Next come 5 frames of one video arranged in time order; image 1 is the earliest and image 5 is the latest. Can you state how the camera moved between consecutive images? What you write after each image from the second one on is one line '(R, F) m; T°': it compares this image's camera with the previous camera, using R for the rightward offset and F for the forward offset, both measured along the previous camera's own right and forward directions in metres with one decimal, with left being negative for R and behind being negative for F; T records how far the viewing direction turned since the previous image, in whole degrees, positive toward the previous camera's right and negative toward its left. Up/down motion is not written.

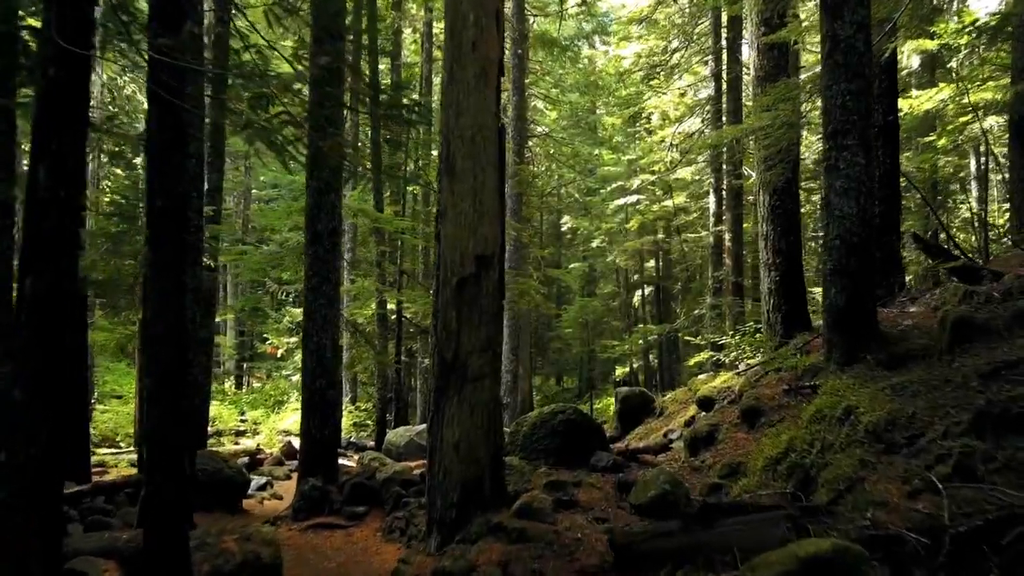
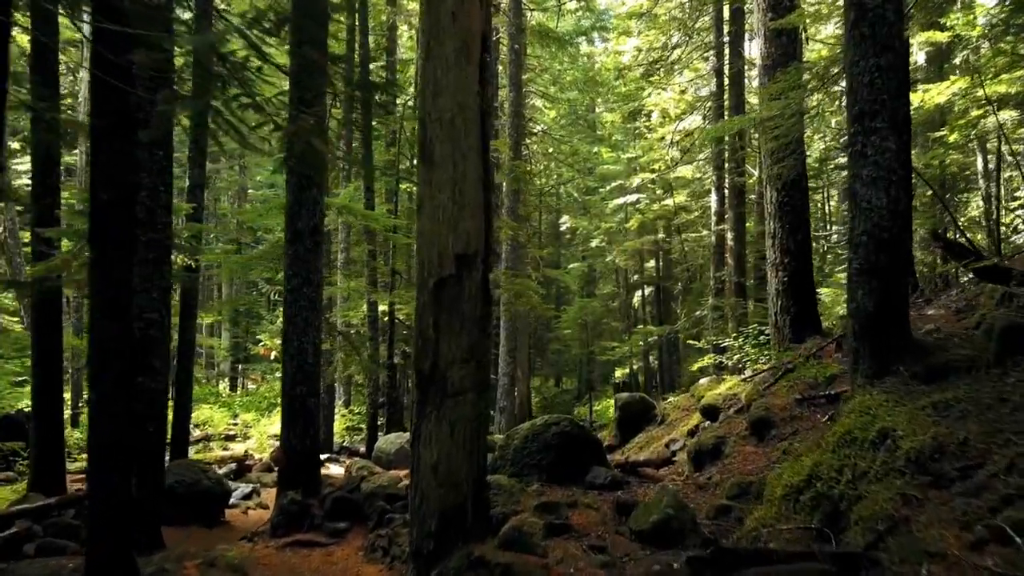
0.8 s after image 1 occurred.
(+0.1, +0.5) m; 0°
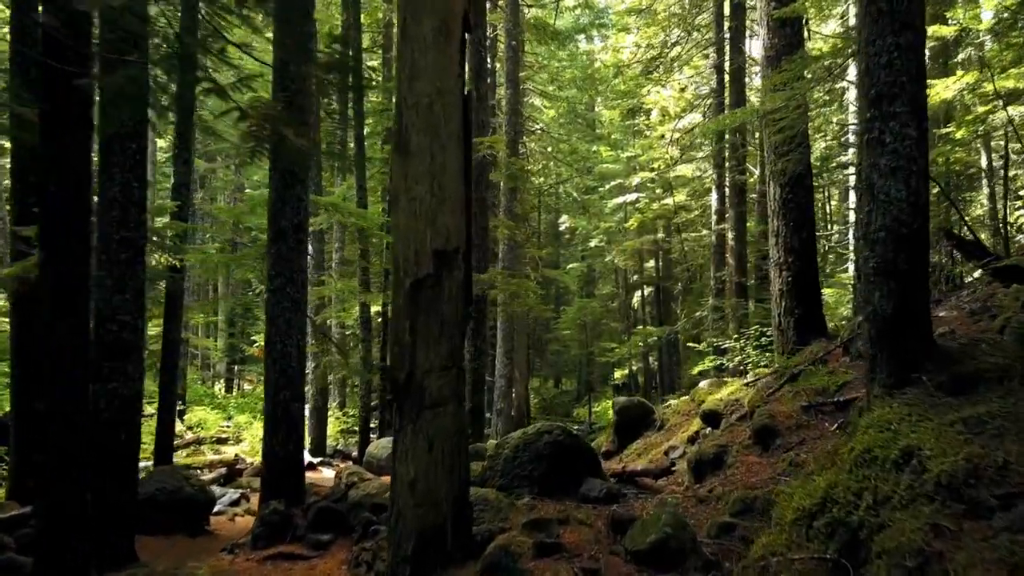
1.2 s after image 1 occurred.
(+0.1, +0.4) m; 0°
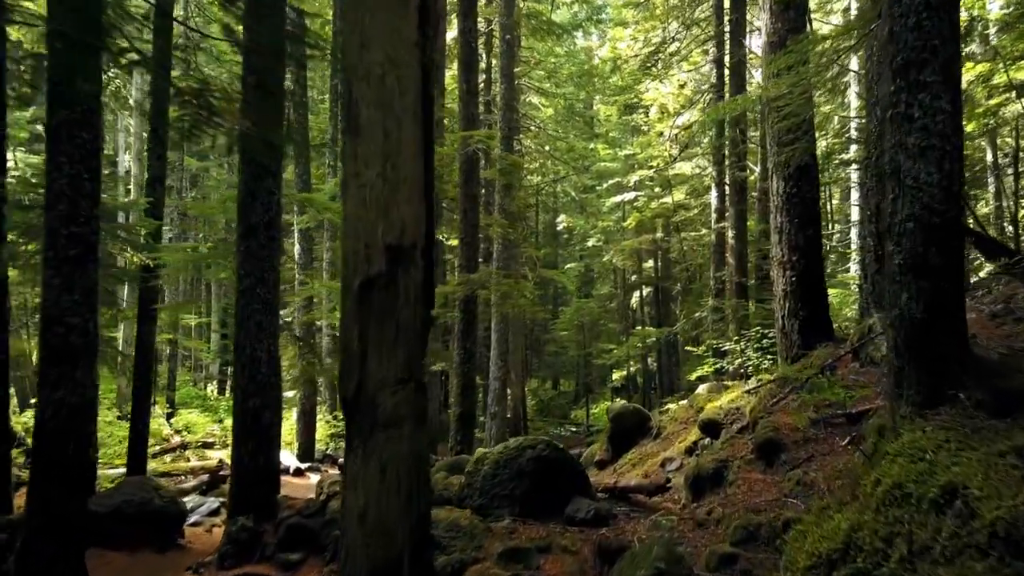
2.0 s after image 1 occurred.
(+0.2, +0.5) m; 0°
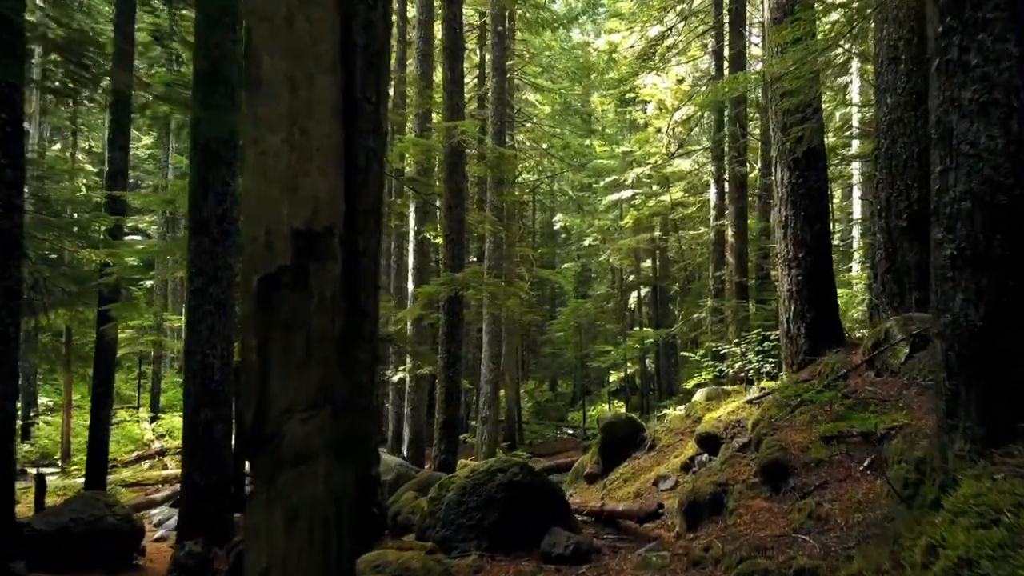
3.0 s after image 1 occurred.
(+0.2, +0.7) m; 0°
